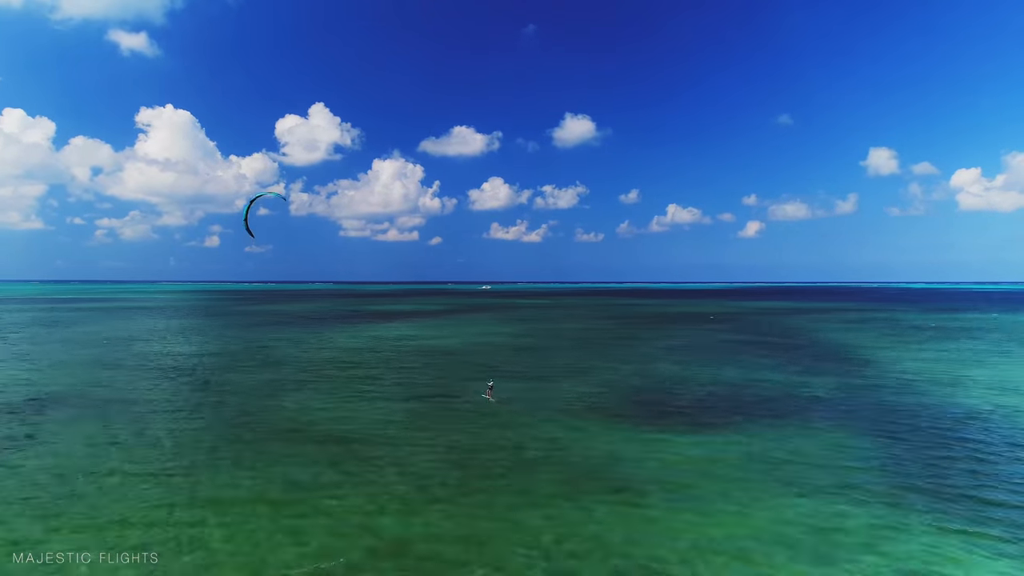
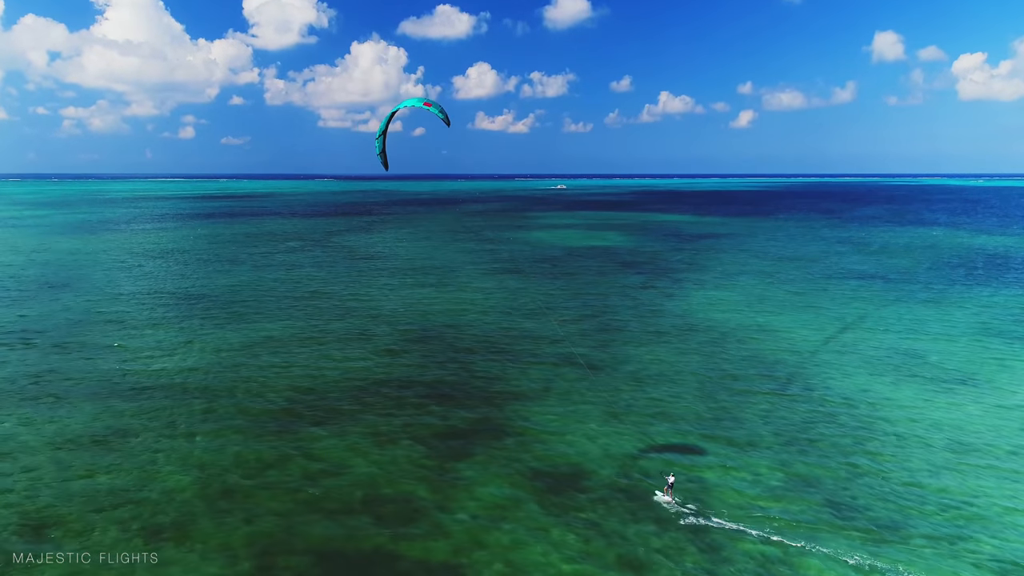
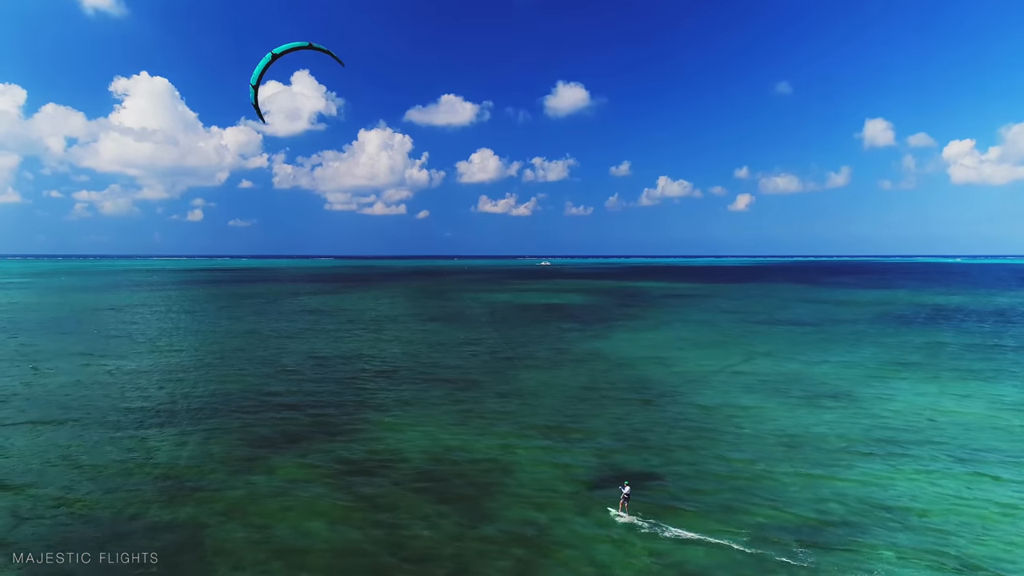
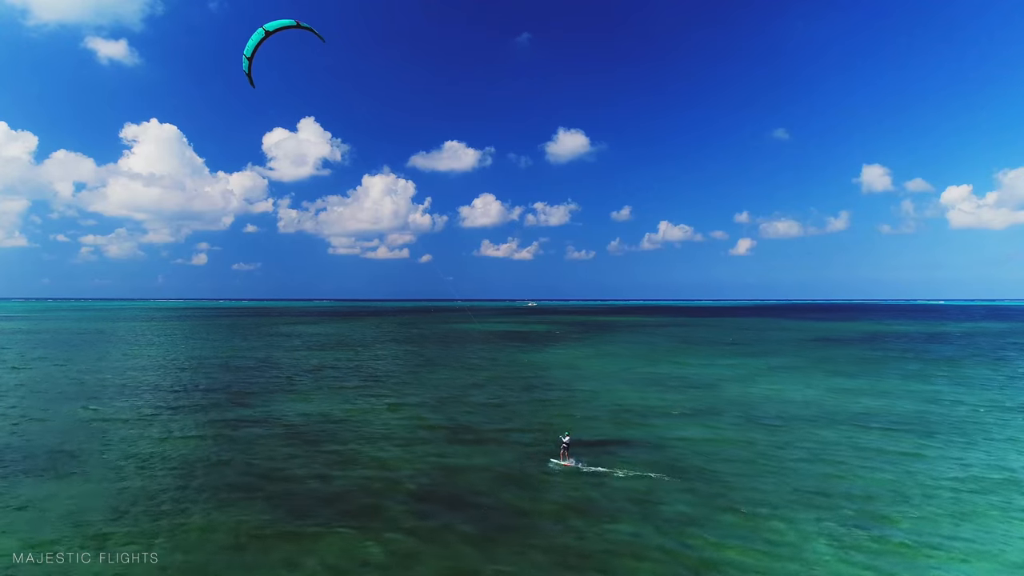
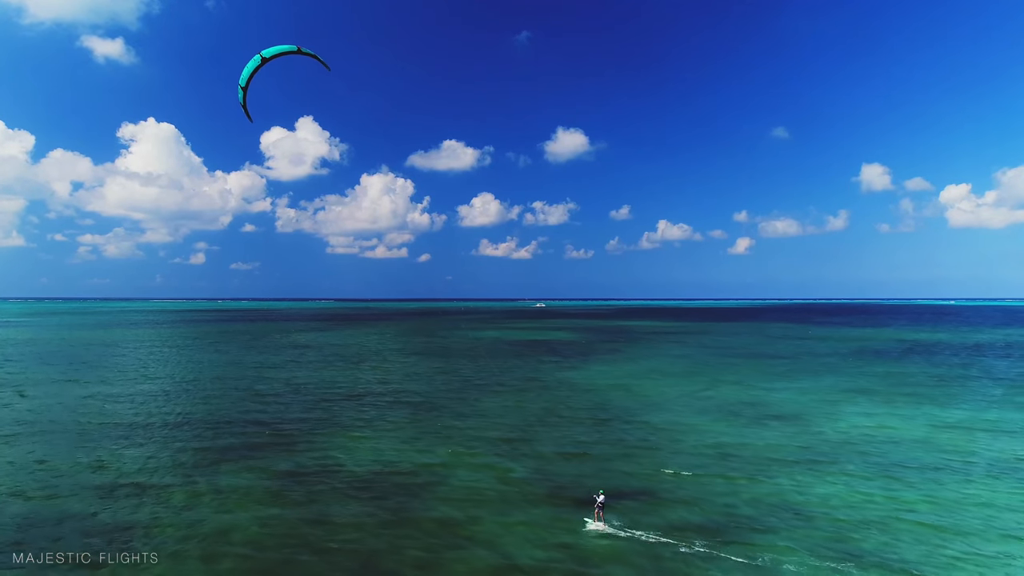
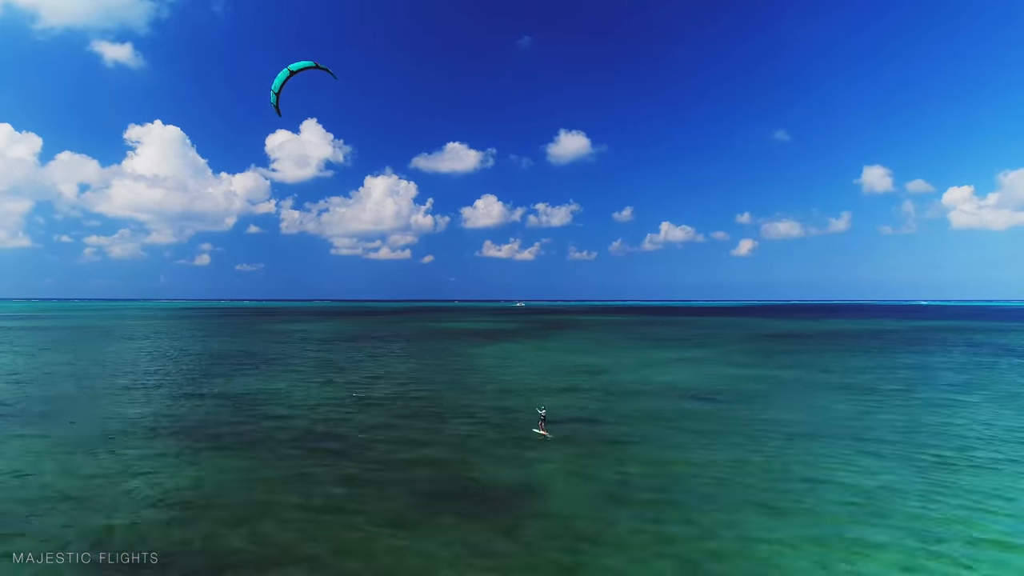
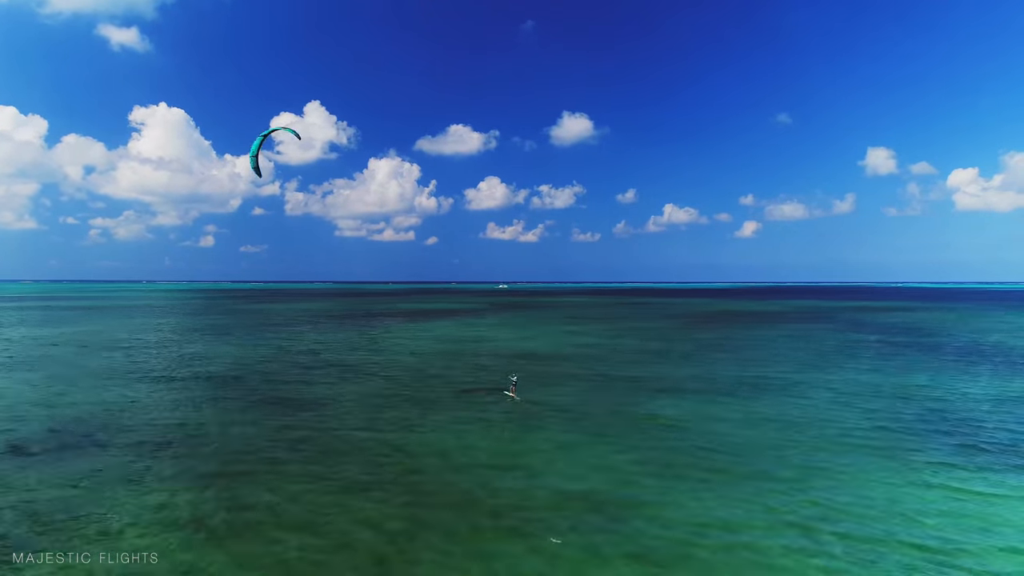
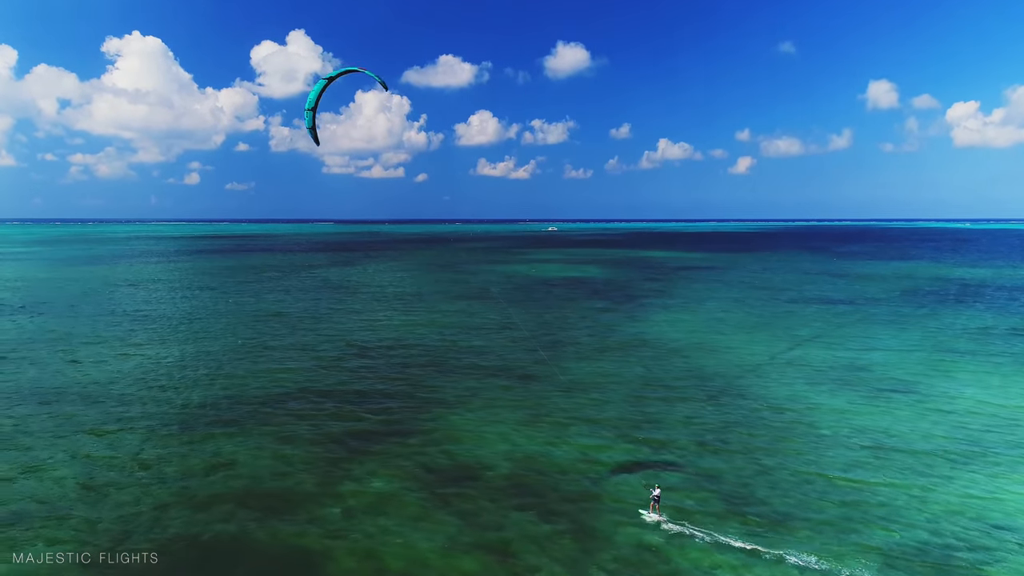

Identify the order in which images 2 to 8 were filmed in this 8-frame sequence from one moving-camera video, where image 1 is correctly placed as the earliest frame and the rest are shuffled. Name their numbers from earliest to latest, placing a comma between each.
7, 6, 4, 5, 3, 8, 2
